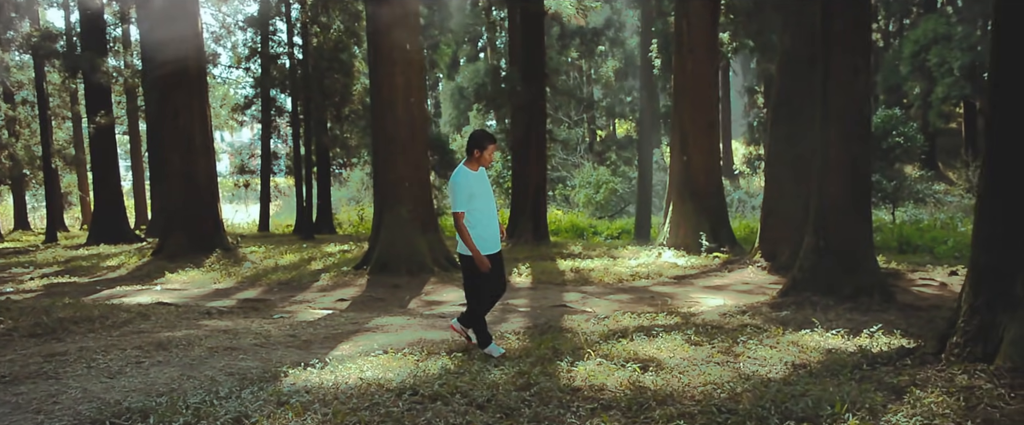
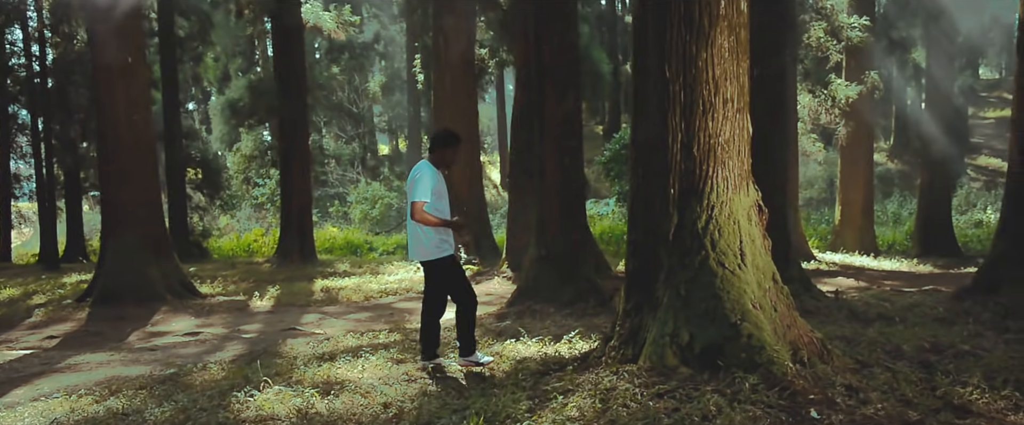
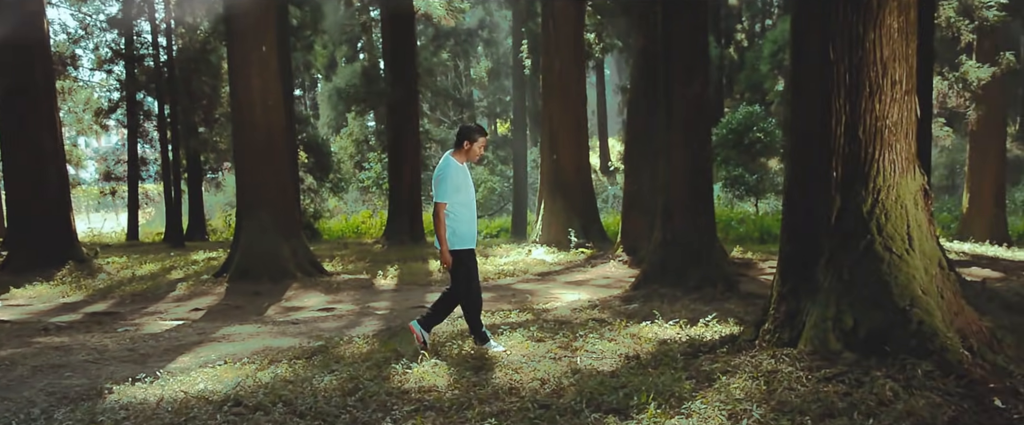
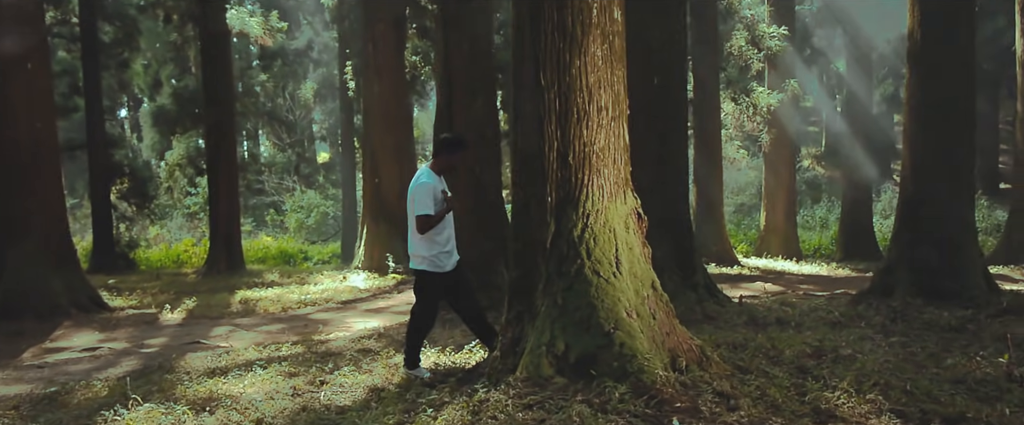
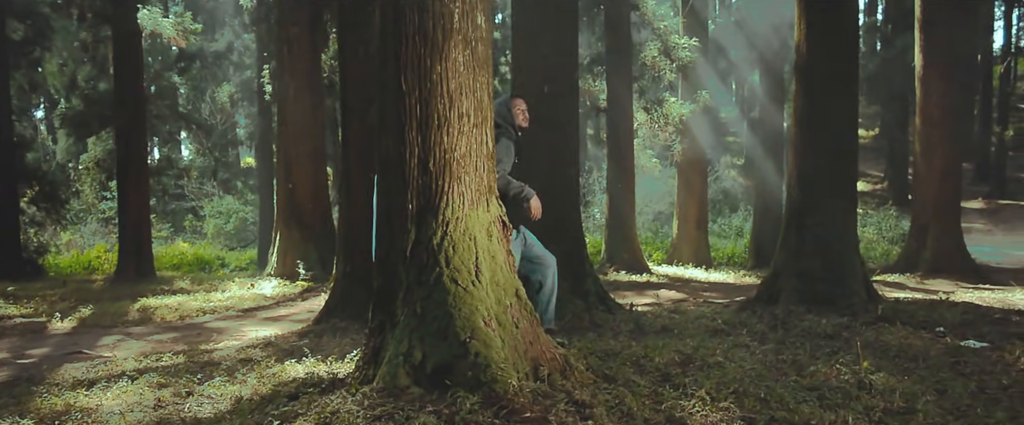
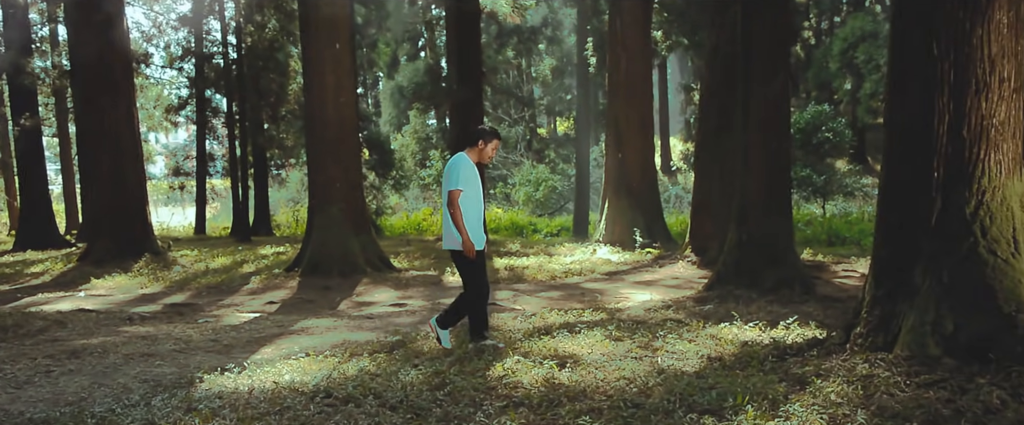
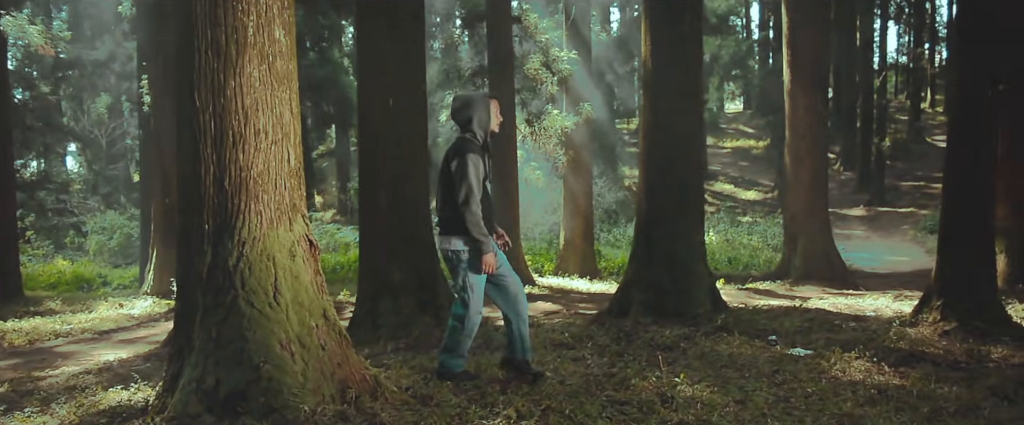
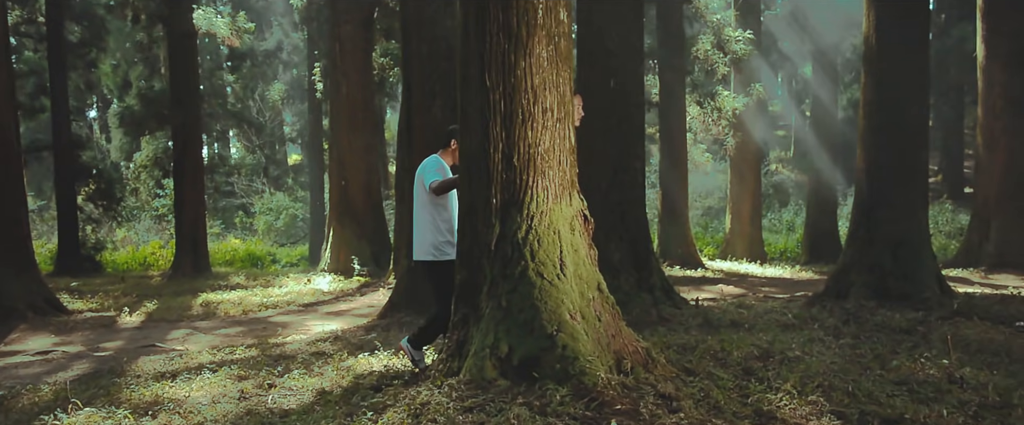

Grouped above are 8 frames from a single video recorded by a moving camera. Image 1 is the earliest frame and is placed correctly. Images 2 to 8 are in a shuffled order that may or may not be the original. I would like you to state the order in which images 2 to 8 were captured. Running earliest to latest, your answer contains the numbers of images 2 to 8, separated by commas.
6, 3, 2, 4, 8, 5, 7
